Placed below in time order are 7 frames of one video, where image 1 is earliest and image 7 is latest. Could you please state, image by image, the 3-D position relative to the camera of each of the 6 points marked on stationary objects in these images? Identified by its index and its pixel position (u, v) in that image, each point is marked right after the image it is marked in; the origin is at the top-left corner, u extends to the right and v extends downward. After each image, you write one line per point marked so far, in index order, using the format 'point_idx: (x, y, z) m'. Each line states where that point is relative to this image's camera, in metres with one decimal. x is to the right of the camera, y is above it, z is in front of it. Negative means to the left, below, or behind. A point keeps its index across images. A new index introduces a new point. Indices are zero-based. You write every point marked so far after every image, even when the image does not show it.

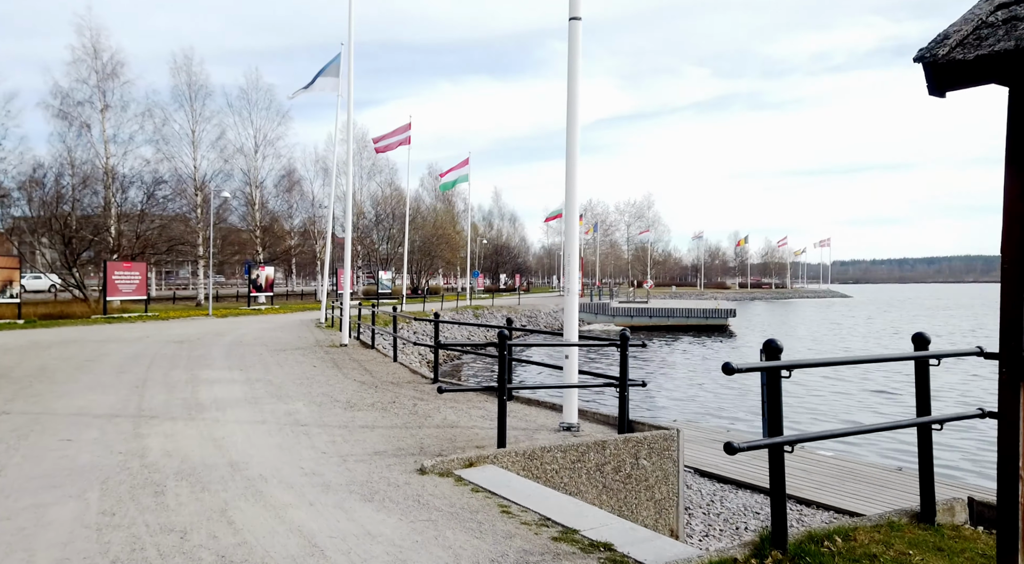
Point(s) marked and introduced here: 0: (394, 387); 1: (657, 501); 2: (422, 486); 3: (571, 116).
0: (-1.6, -1.4, +9.3) m
1: (+1.2, -1.9, +5.8) m
2: (-0.6, -1.4, +4.7) m
3: (+0.6, +1.5, +6.5) m
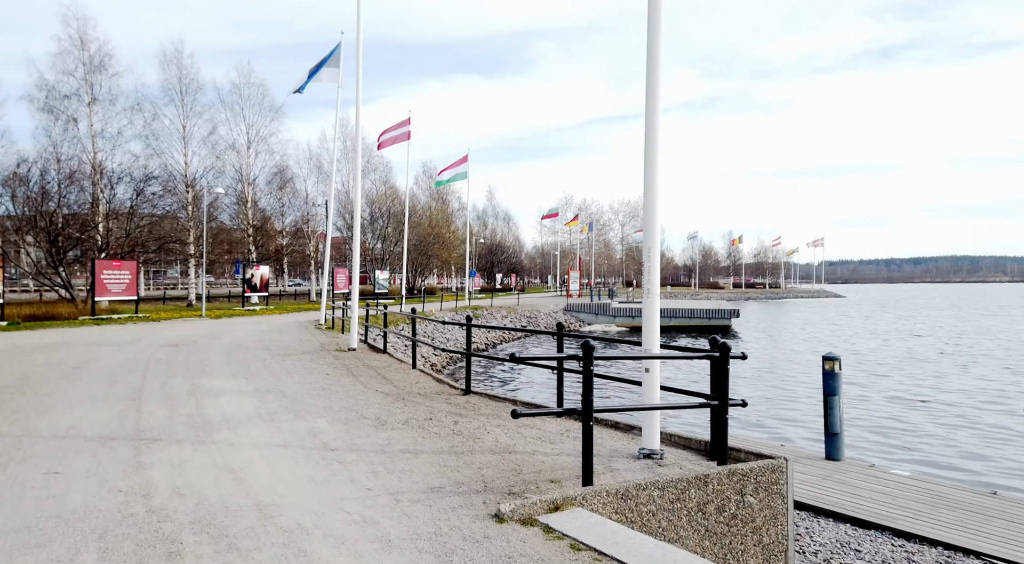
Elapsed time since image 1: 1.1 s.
0: (-1.1, -1.4, +8.3) m
1: (+1.8, -1.9, +4.9) m
2: (0.0, -1.4, +3.7) m
3: (+1.1, +1.5, +5.5) m
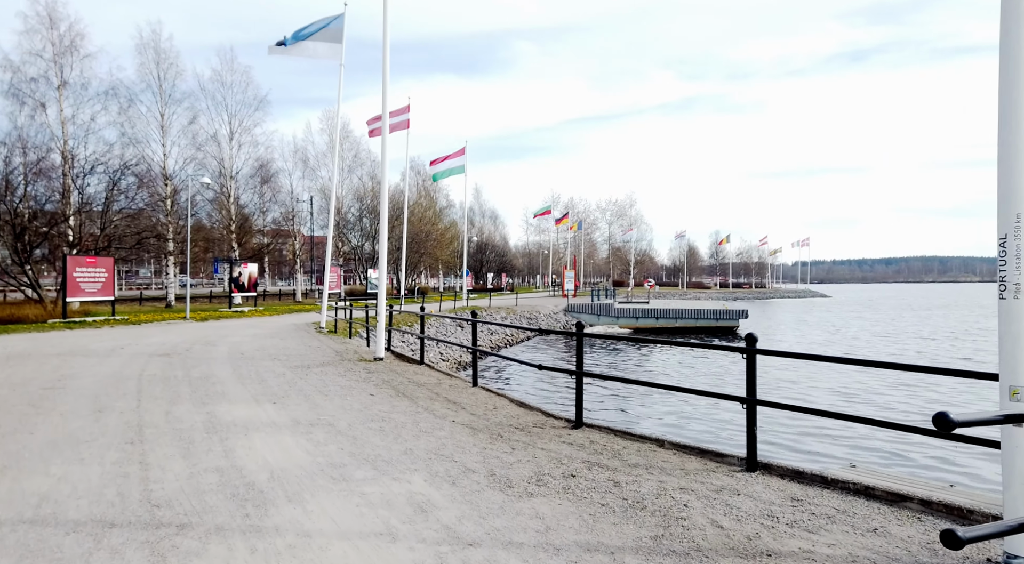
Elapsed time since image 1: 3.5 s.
0: (+0.2, -1.4, +6.1) m
1: (+3.1, -1.8, +2.8) m
2: (+1.4, -1.4, +1.6) m
3: (+2.4, +1.5, +3.4) m
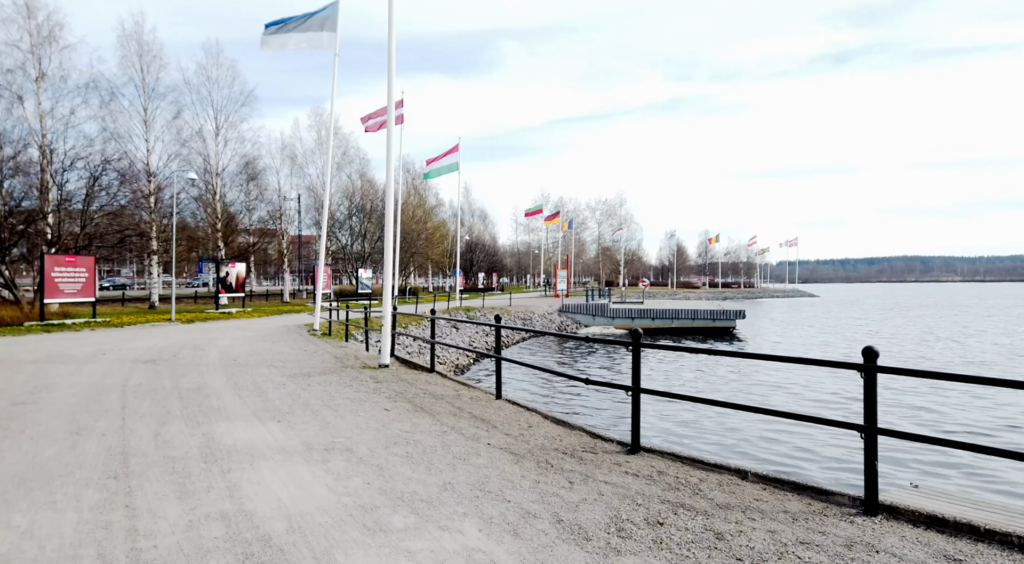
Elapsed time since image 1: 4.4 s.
0: (+0.6, -1.4, +5.2) m
1: (+3.6, -1.9, +1.9) m
2: (+1.9, -1.4, +0.7) m
3: (+2.9, +1.5, +2.6) m
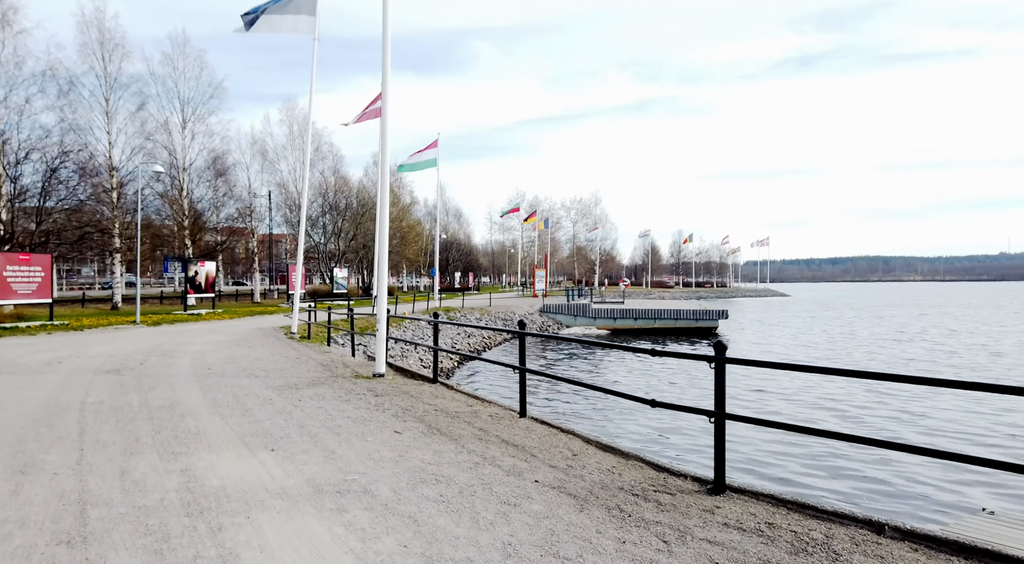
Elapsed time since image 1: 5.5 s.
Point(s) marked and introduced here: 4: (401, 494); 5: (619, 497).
0: (+1.0, -1.4, +4.2) m
1: (+4.2, -1.9, +1.0) m
2: (+2.5, -1.4, -0.3) m
3: (+3.4, +1.5, +1.6) m
4: (-0.8, -1.4, +4.7) m
5: (+0.7, -1.4, +4.6) m
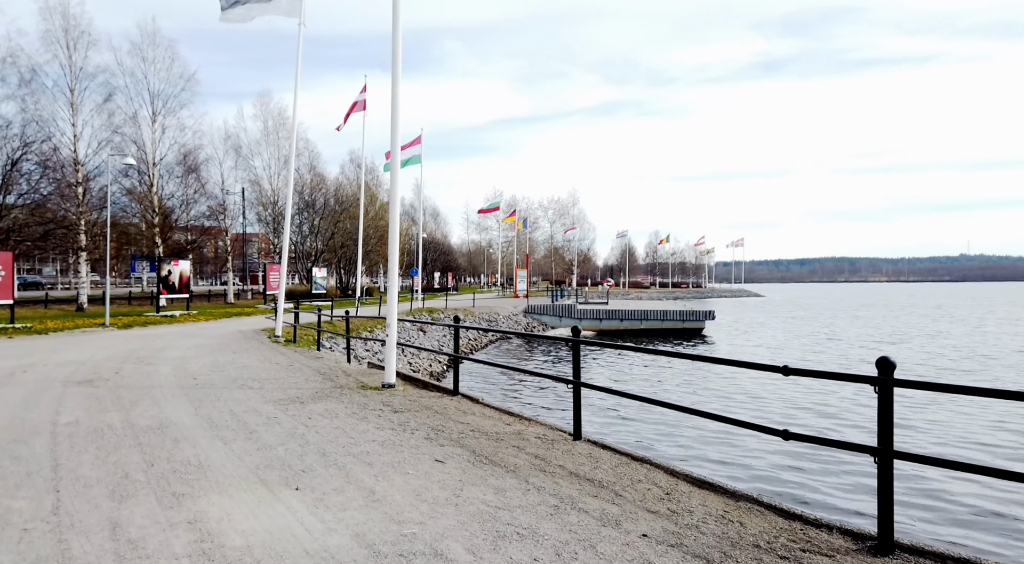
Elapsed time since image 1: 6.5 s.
0: (+1.6, -1.5, +3.2) m
1: (+4.9, -1.9, +0.2) m
2: (+3.3, -1.4, -1.2) m
3: (+4.2, +1.5, +0.7) m
4: (-0.2, -1.4, +3.7) m
5: (+1.3, -1.5, +3.6) m
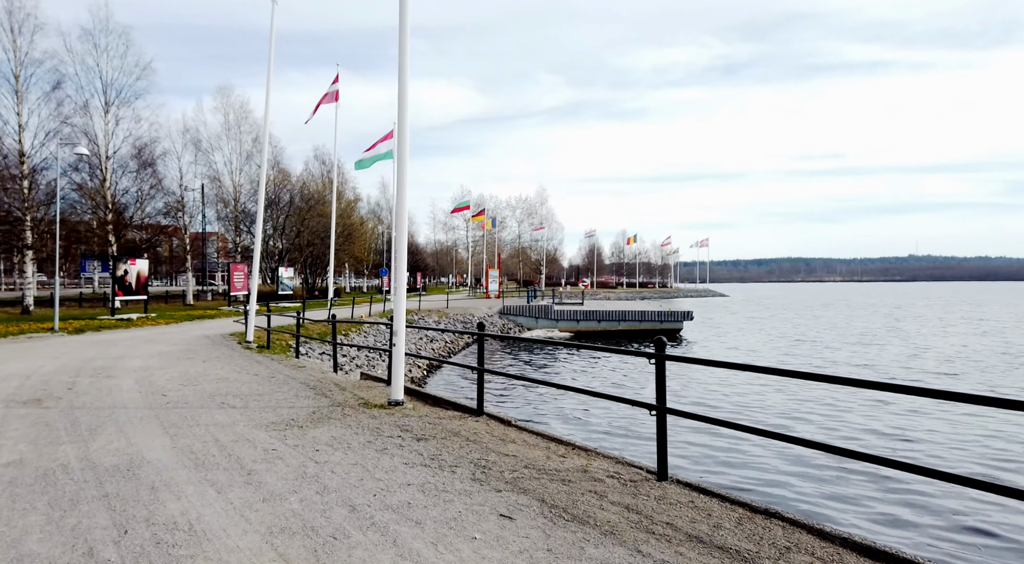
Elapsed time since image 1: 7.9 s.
0: (+2.3, -1.5, +2.0) m
1: (+5.8, -1.9, -0.8) m
2: (+4.2, -1.5, -2.3) m
3: (+5.0, +1.5, -0.3) m
4: (+0.5, -1.5, +2.4) m
5: (+2.0, -1.5, +2.5) m
